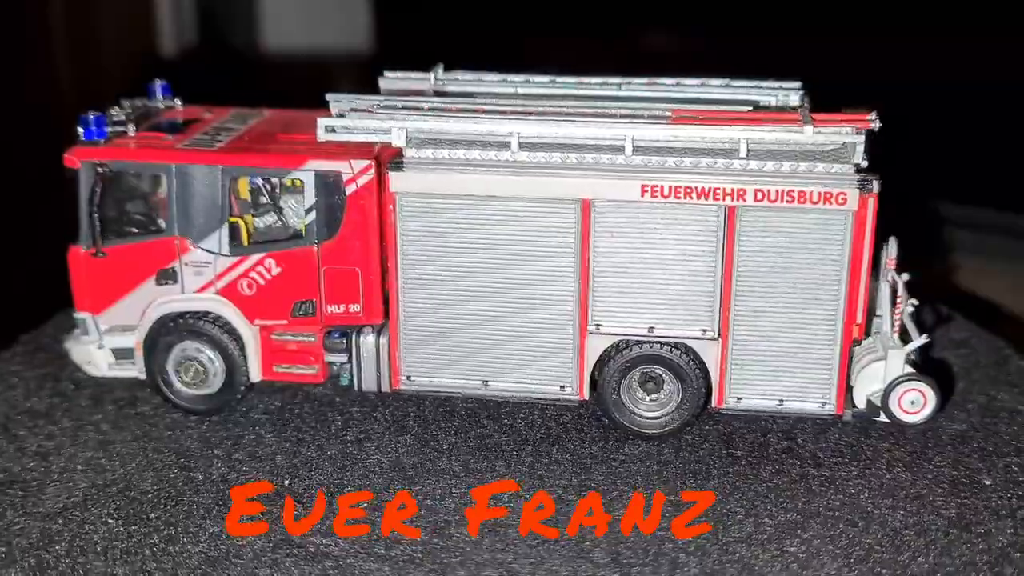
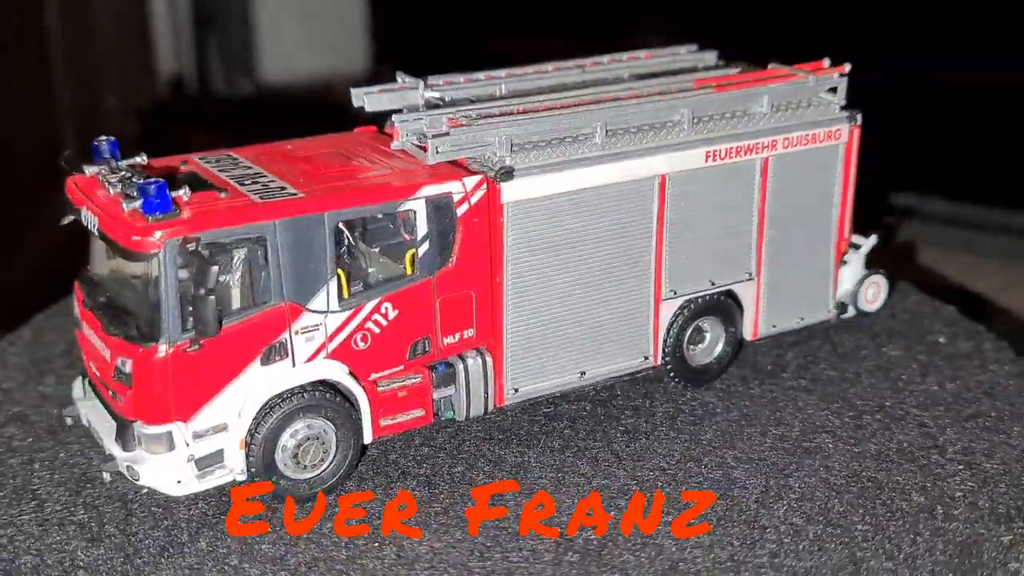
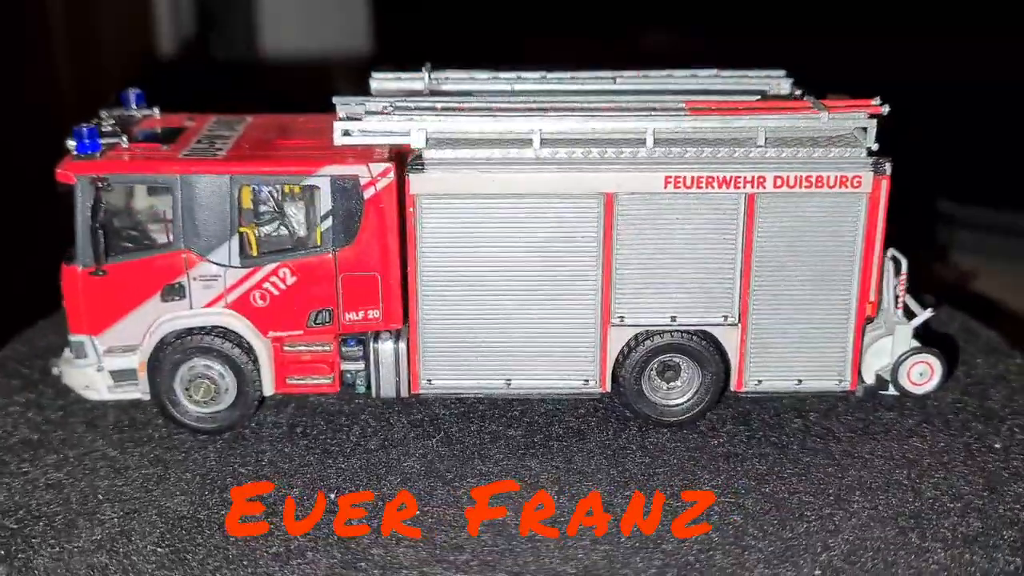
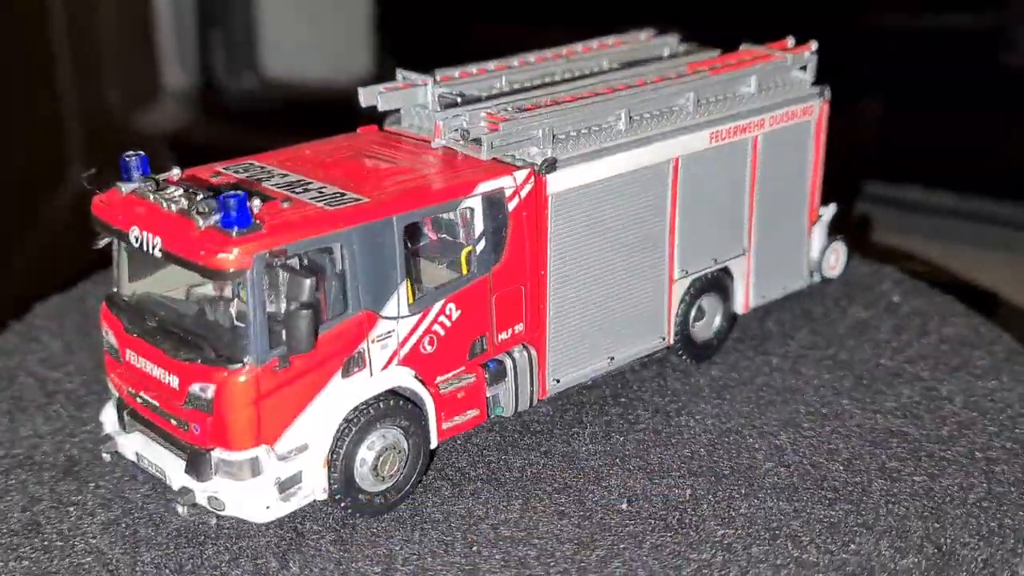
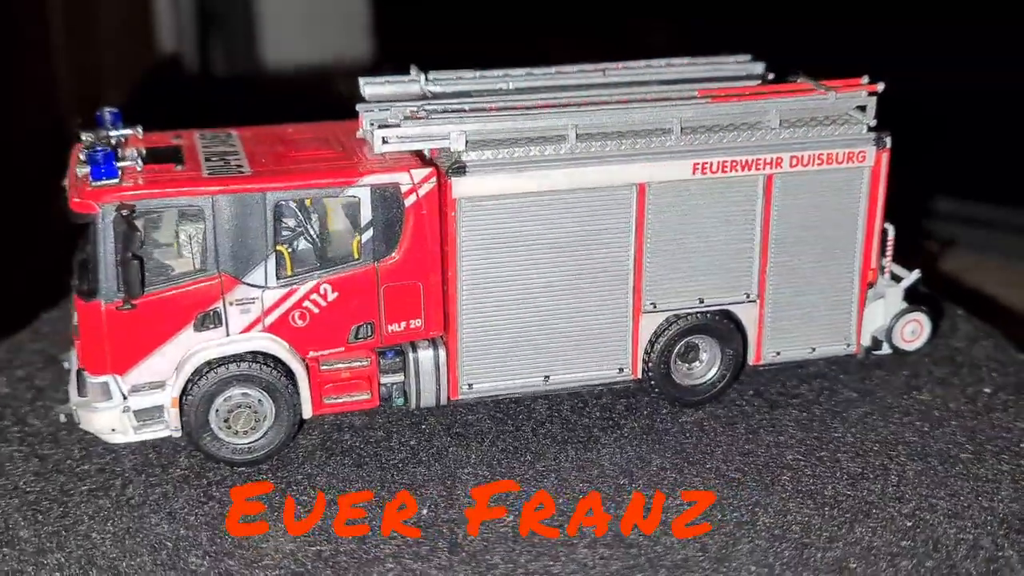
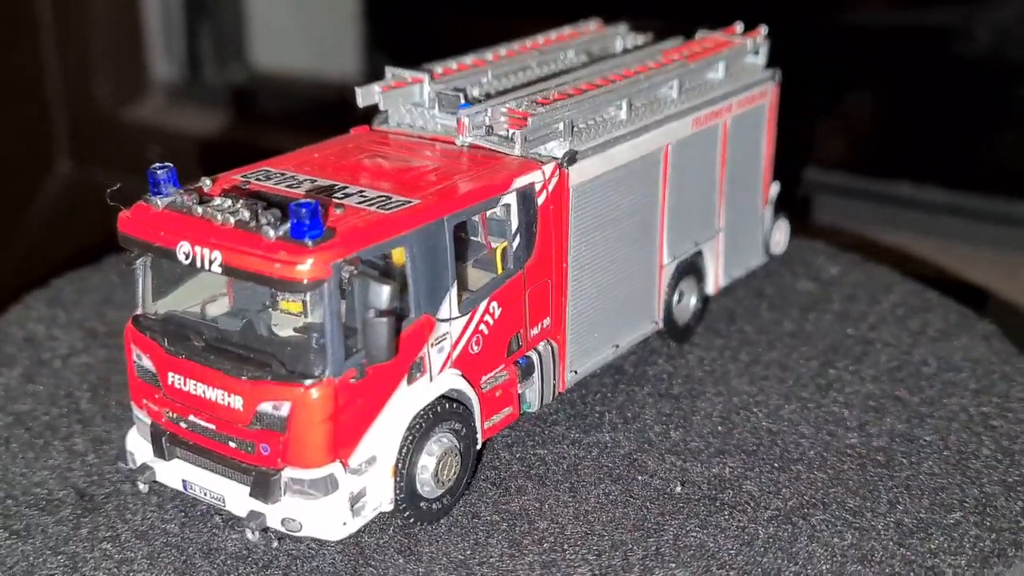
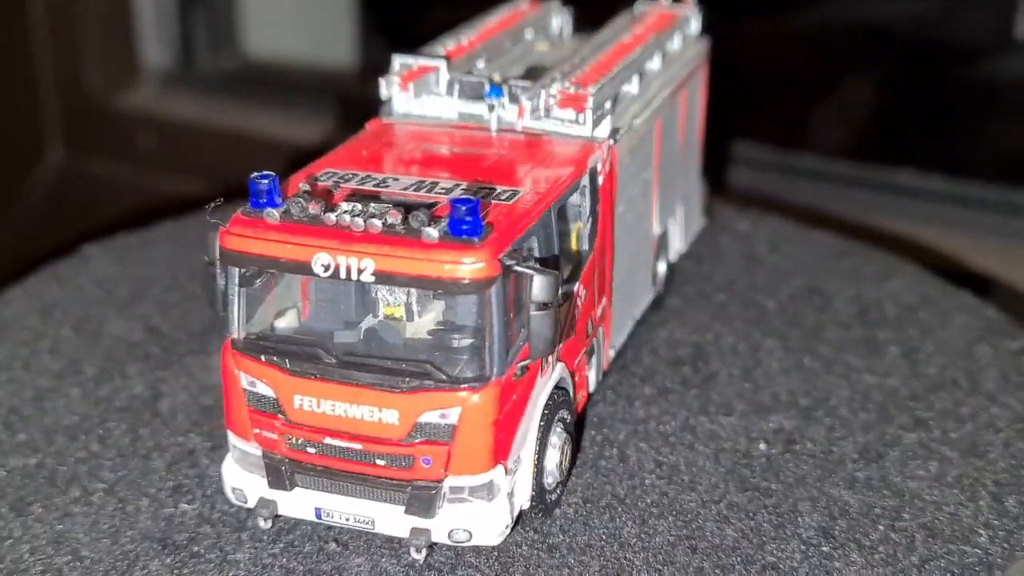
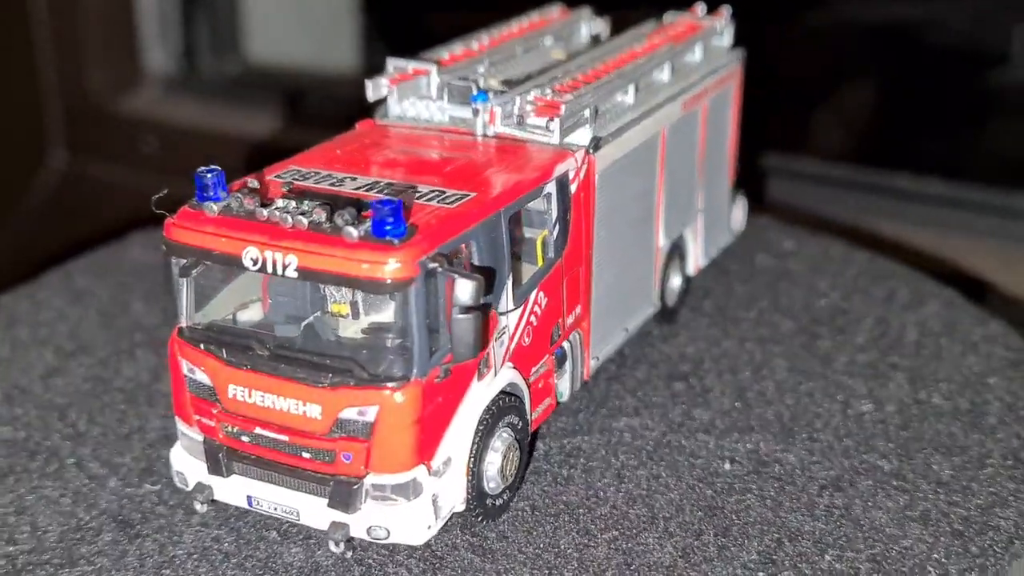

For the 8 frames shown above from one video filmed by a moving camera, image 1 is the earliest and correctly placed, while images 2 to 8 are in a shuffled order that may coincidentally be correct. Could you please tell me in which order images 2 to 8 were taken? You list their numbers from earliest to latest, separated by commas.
3, 5, 2, 4, 6, 8, 7
